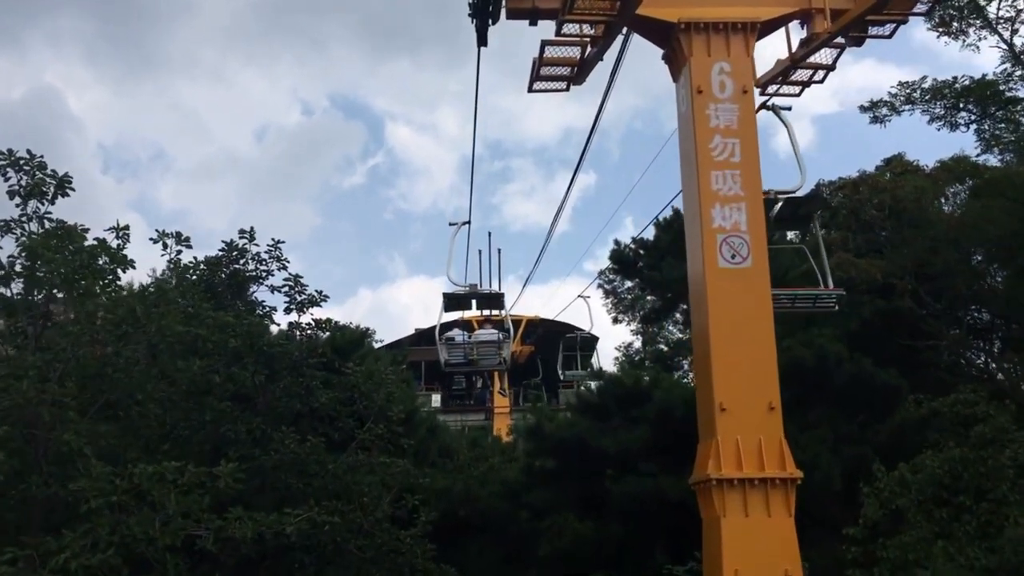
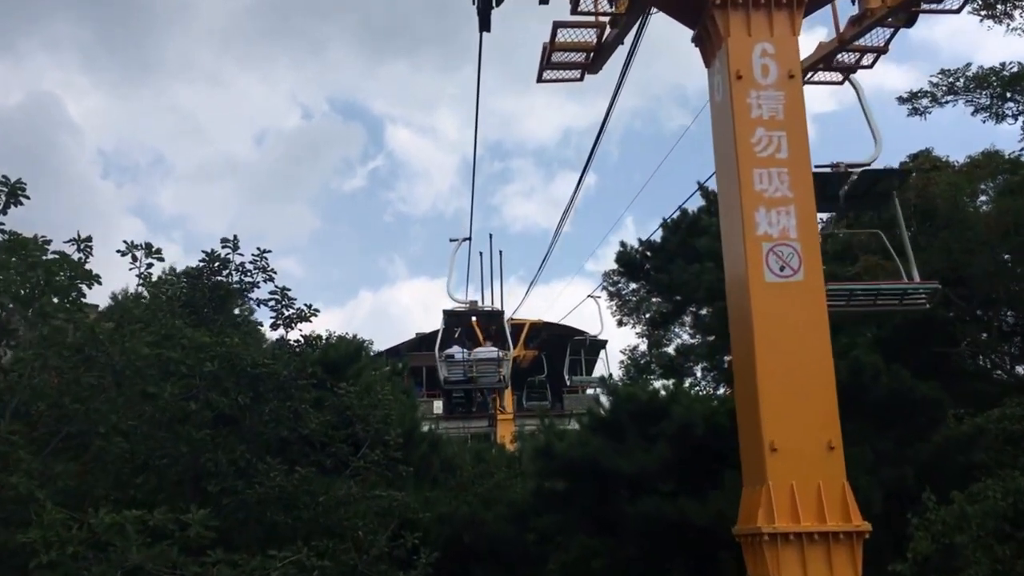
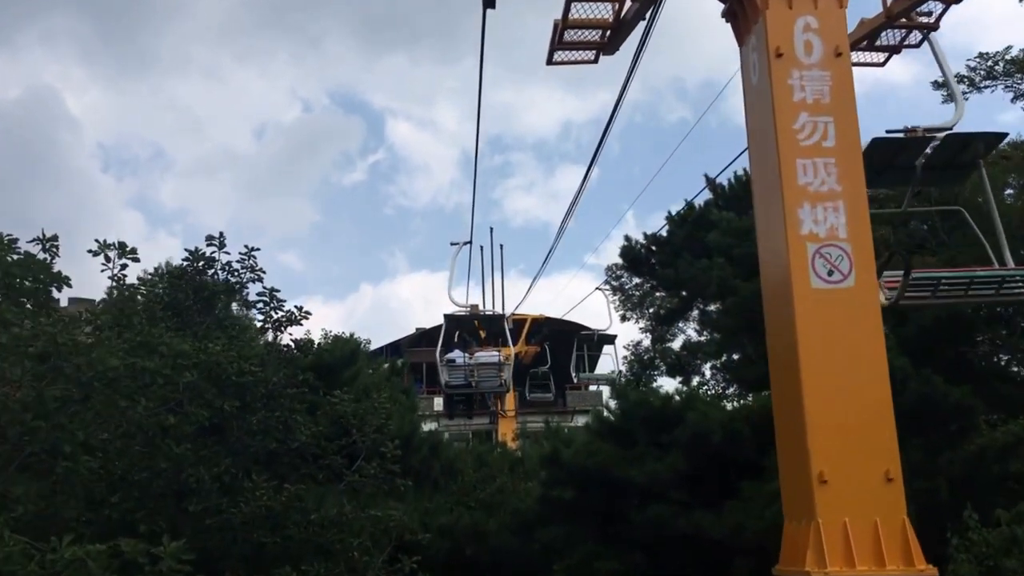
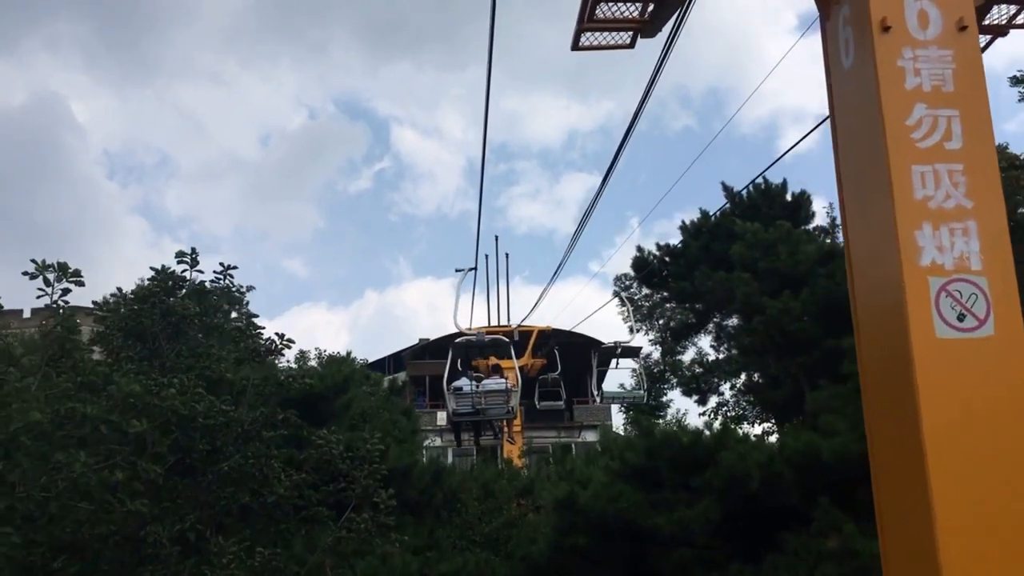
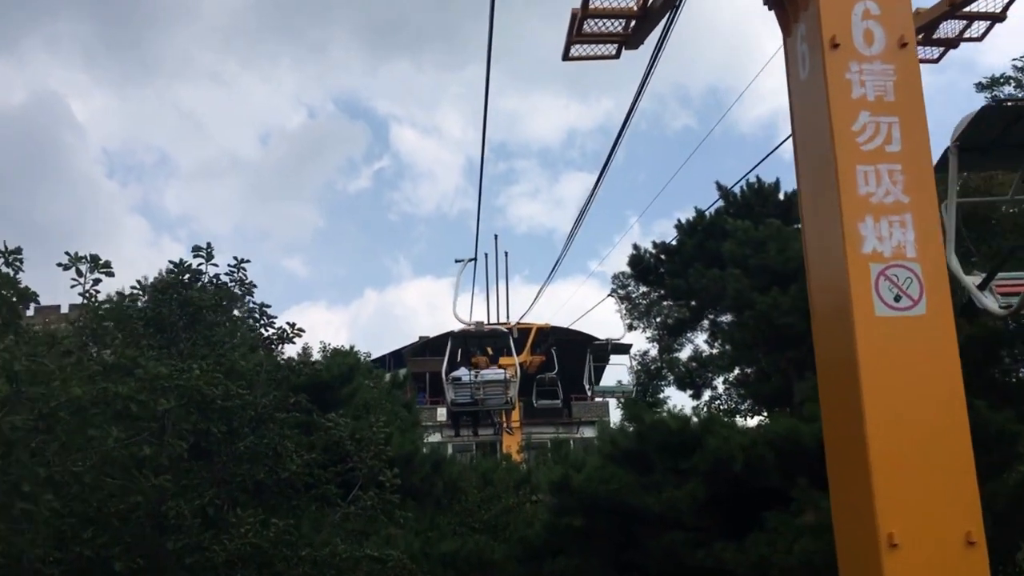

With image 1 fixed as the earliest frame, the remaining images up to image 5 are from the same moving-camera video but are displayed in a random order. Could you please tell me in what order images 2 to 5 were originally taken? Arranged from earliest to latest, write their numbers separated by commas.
2, 3, 5, 4
